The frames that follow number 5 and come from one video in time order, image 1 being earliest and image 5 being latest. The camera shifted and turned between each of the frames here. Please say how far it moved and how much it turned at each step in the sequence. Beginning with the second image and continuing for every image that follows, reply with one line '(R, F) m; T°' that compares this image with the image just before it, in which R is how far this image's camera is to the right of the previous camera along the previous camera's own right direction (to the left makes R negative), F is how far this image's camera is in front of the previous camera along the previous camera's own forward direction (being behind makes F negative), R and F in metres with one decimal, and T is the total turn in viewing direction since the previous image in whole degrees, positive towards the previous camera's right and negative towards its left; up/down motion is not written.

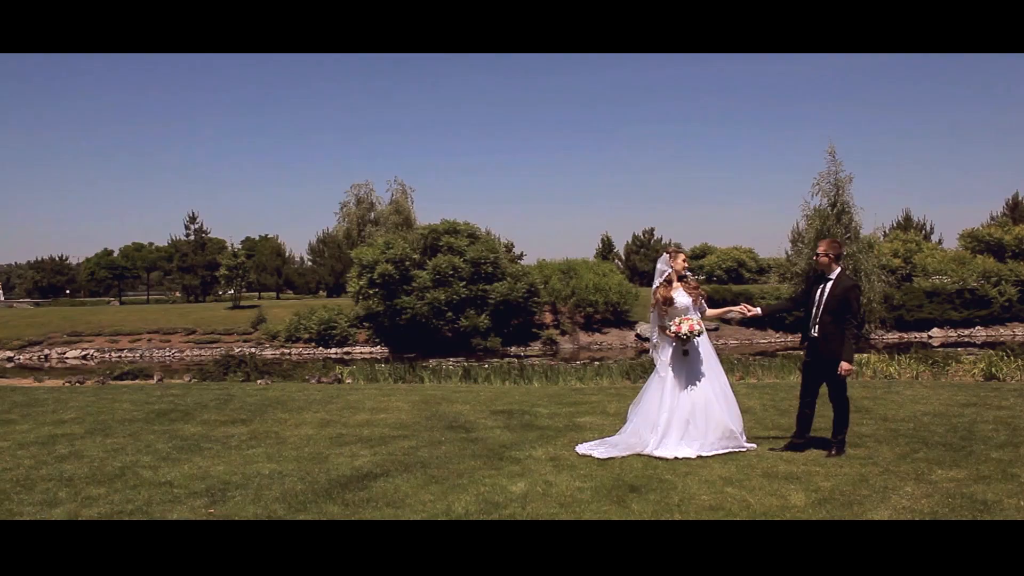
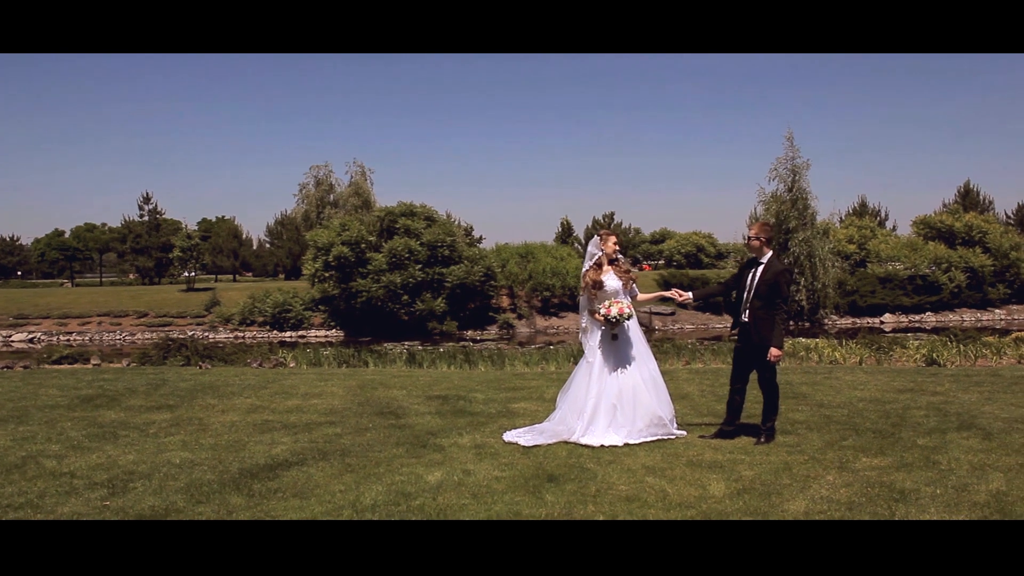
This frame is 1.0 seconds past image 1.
(+0.5, +0.3) m; +2°
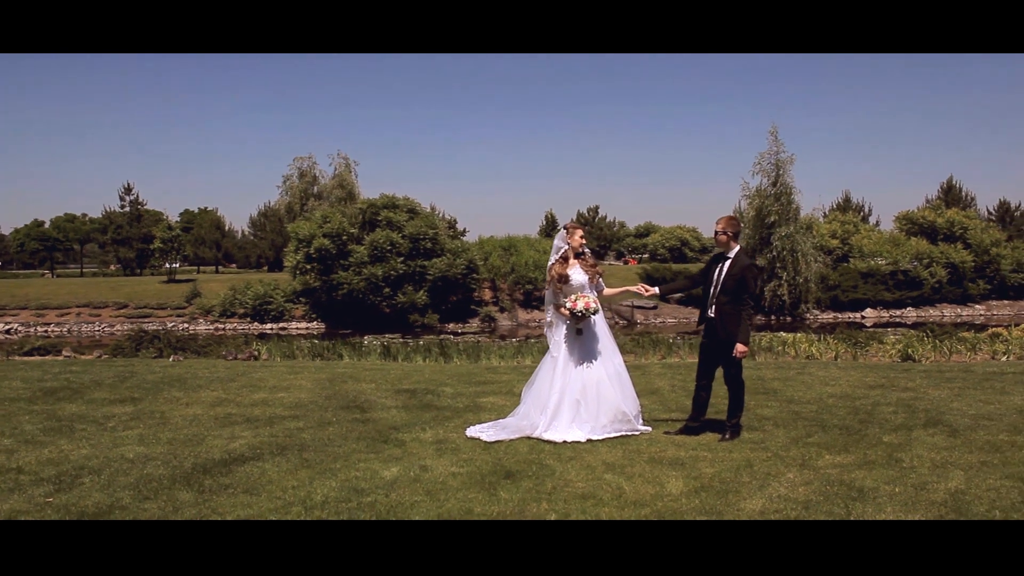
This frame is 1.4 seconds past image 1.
(+0.3, +0.1) m; +1°
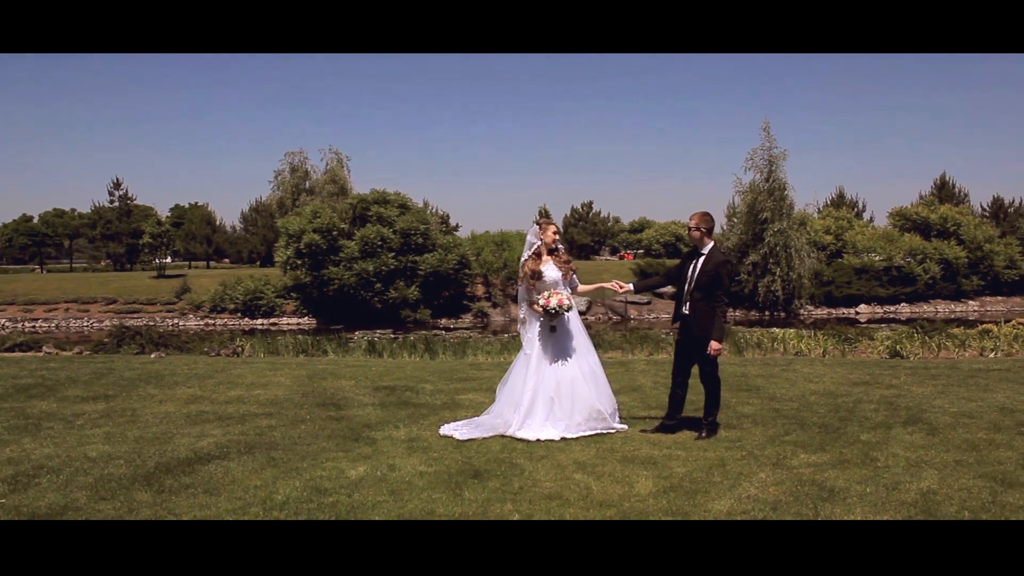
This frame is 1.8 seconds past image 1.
(+0.3, +0.1) m; 0°
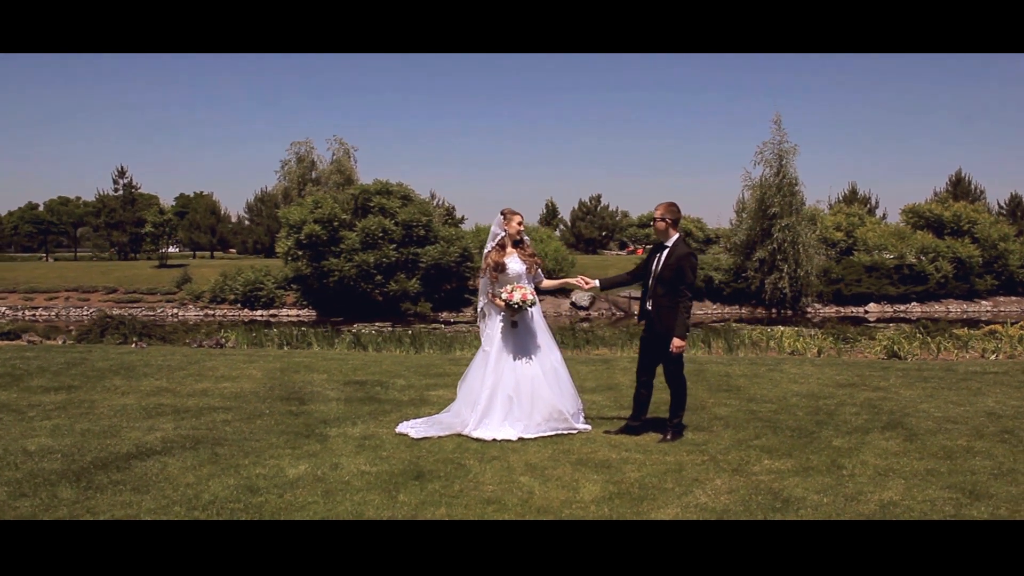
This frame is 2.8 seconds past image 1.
(+0.6, +0.3) m; -1°
